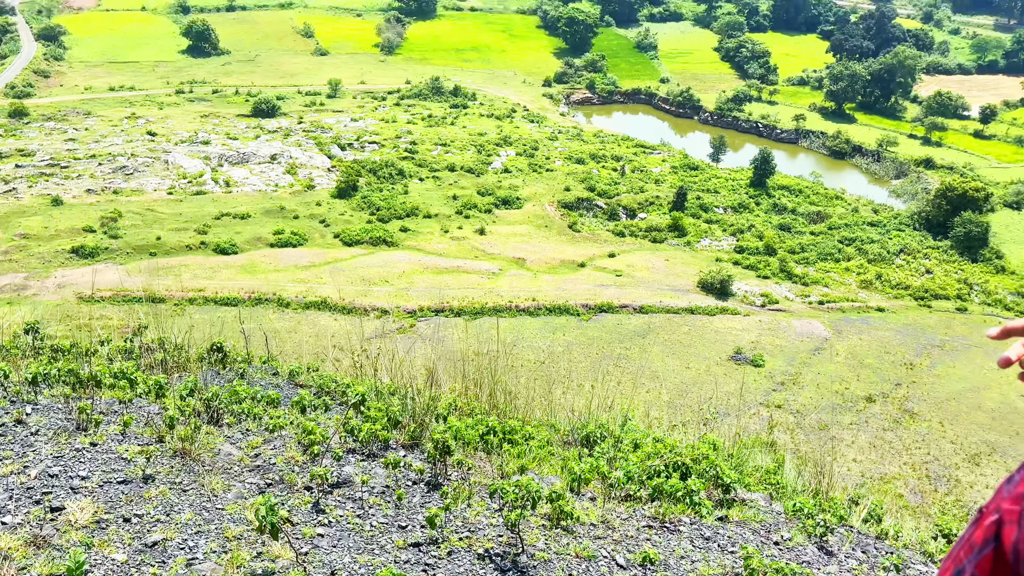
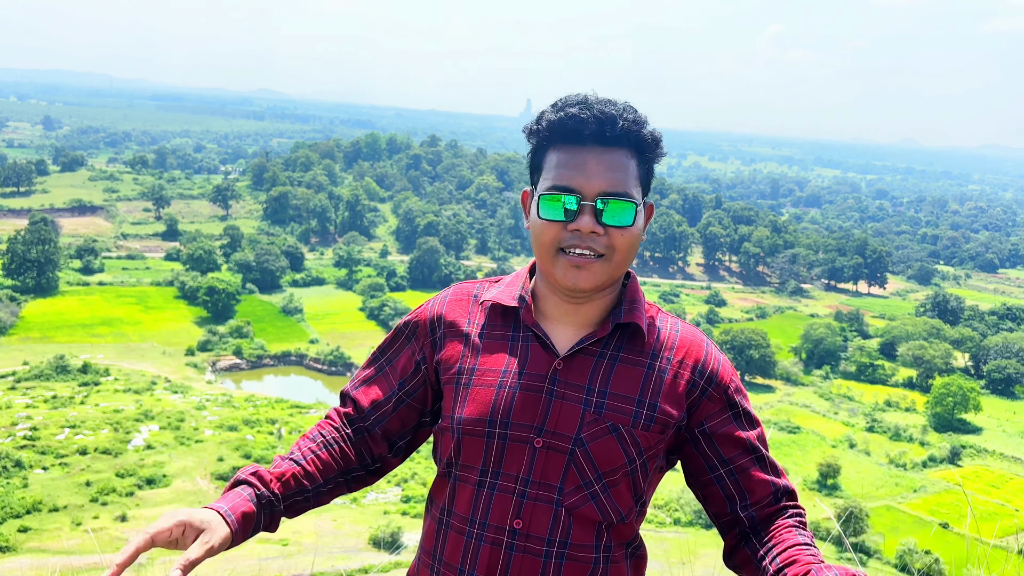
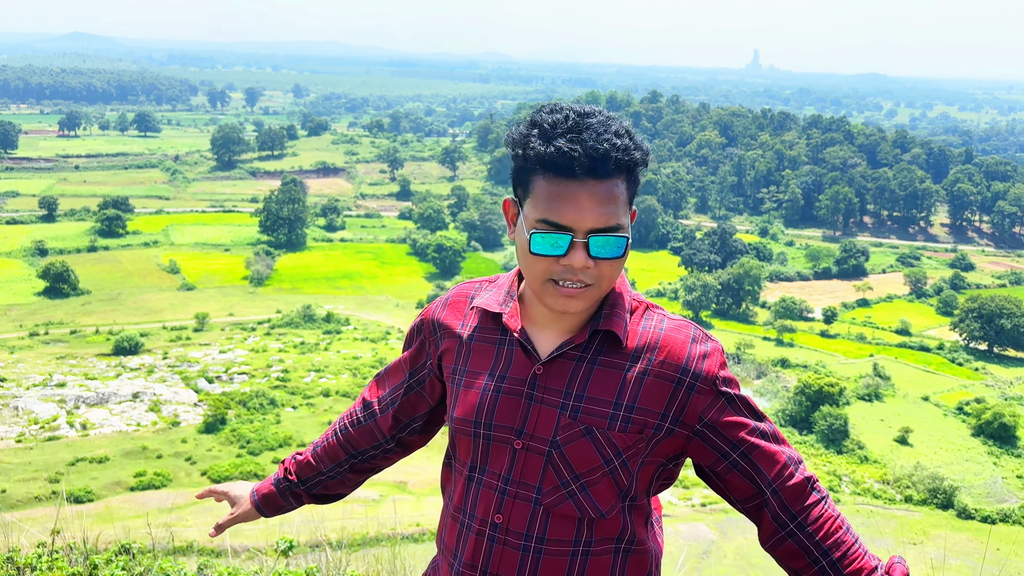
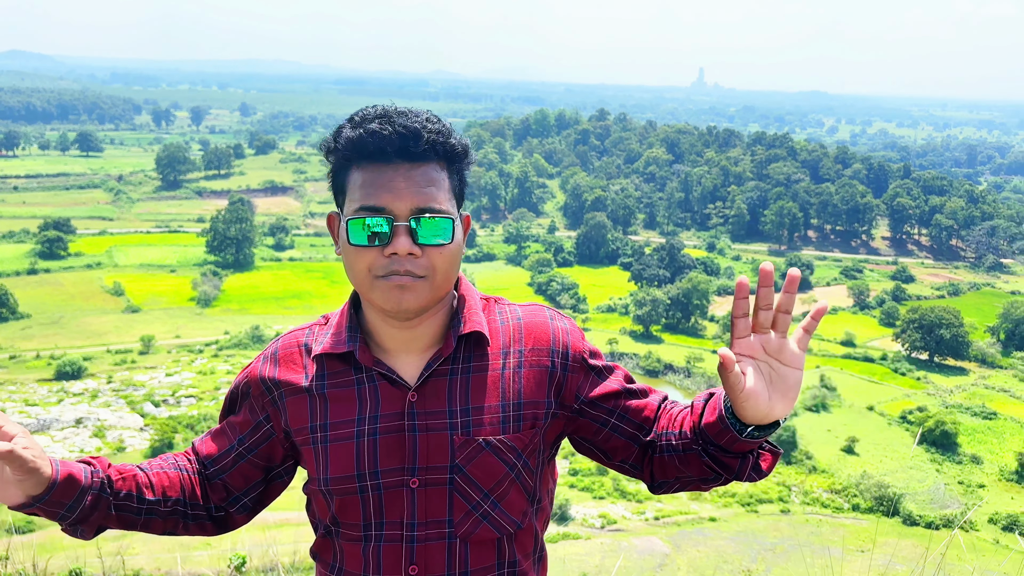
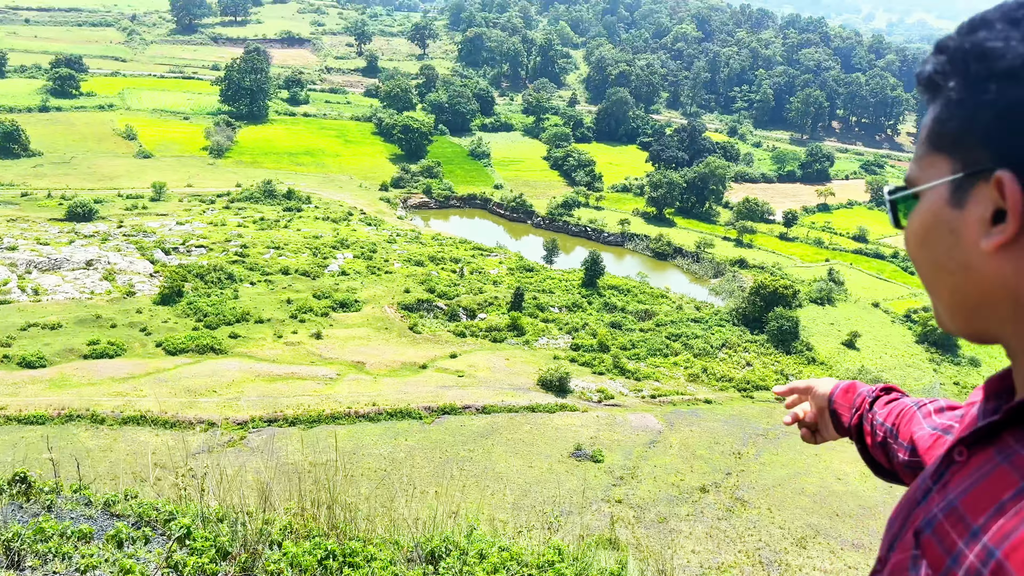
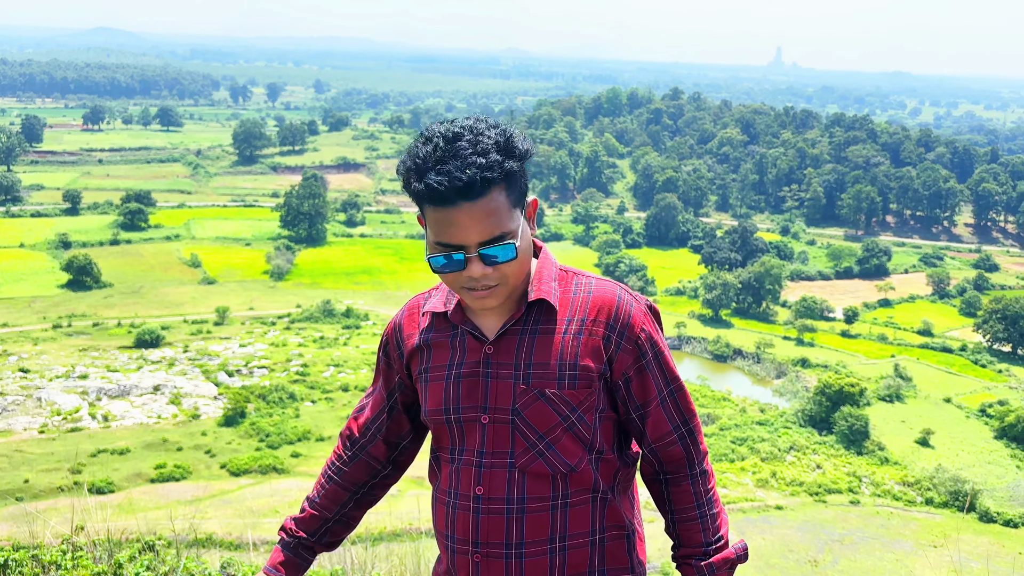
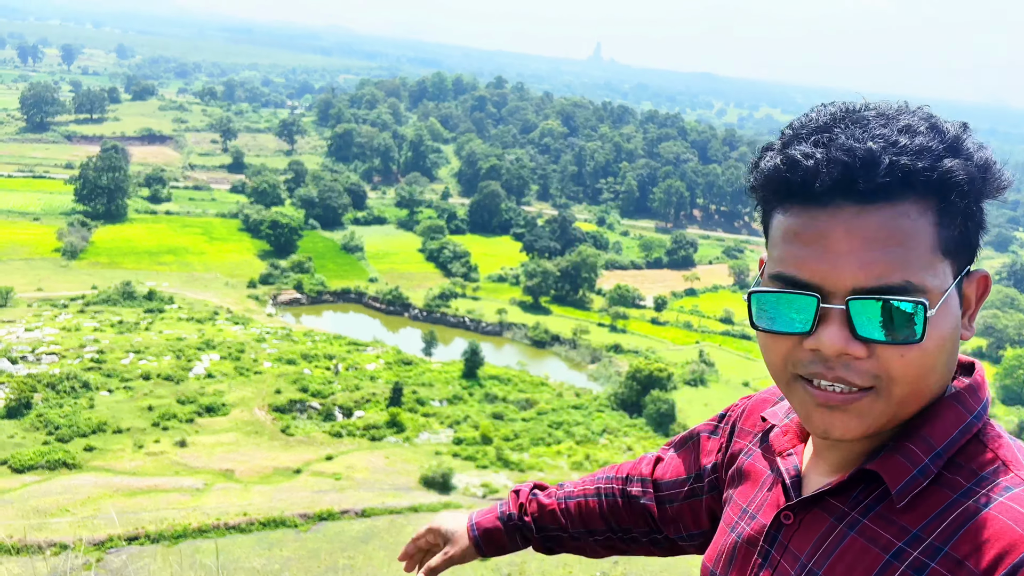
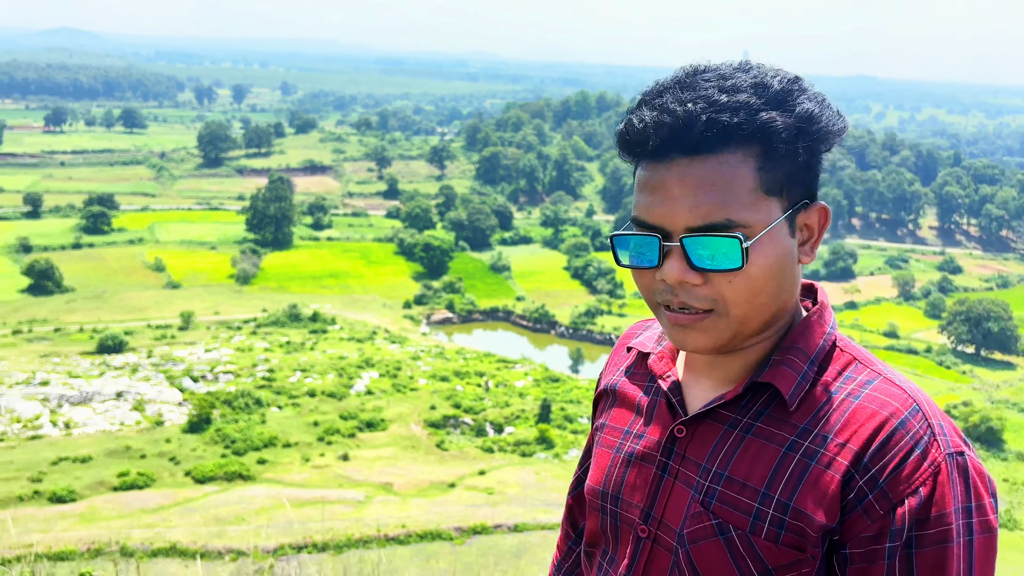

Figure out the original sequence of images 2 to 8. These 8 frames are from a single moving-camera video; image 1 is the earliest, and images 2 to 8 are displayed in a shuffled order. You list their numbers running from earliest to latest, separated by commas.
5, 7, 8, 6, 3, 4, 2
